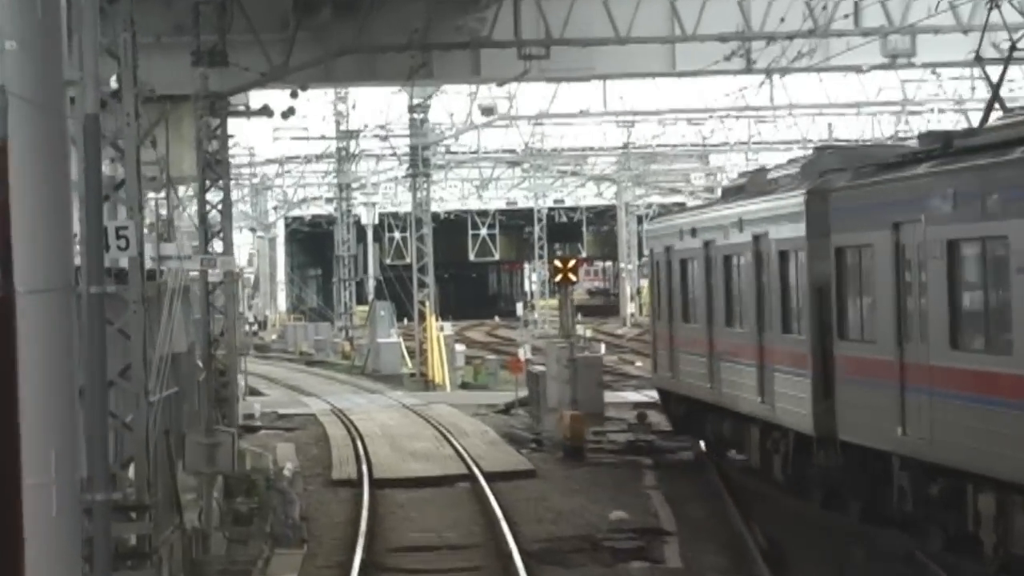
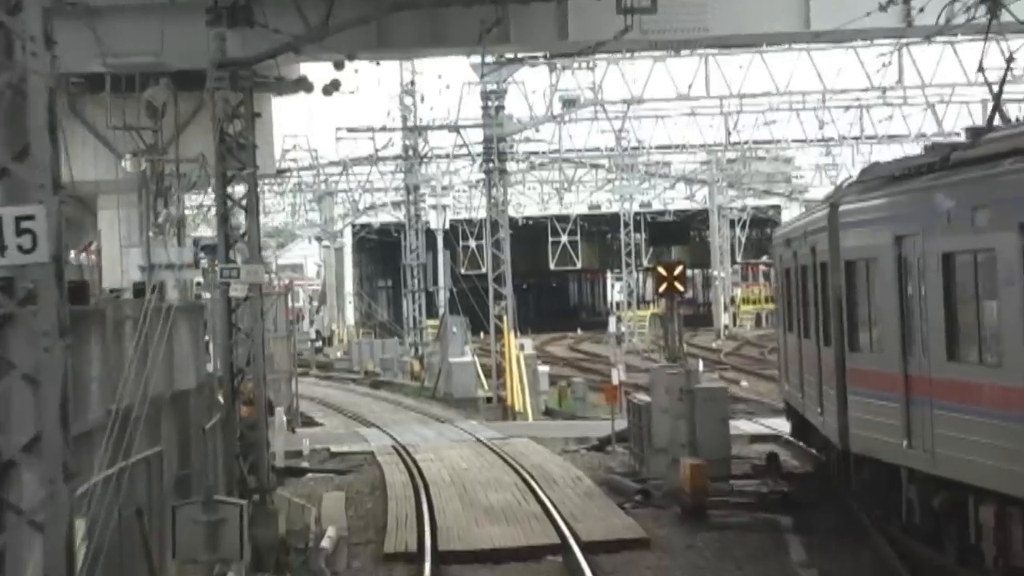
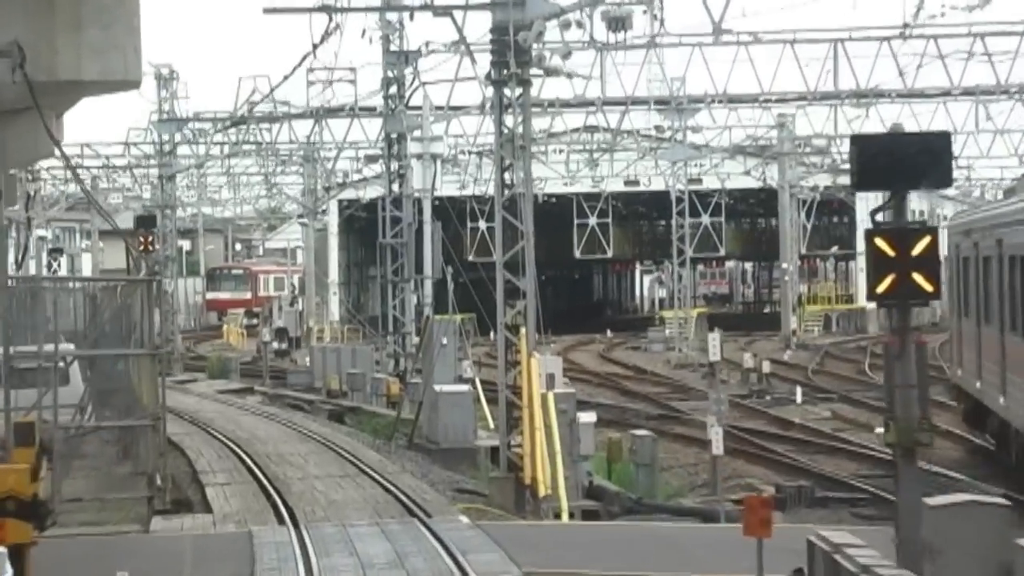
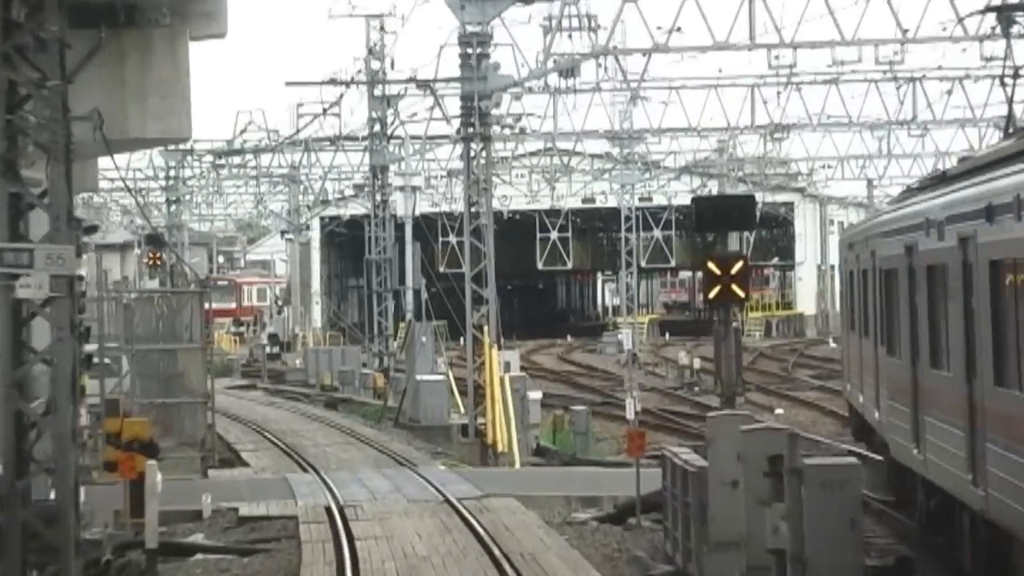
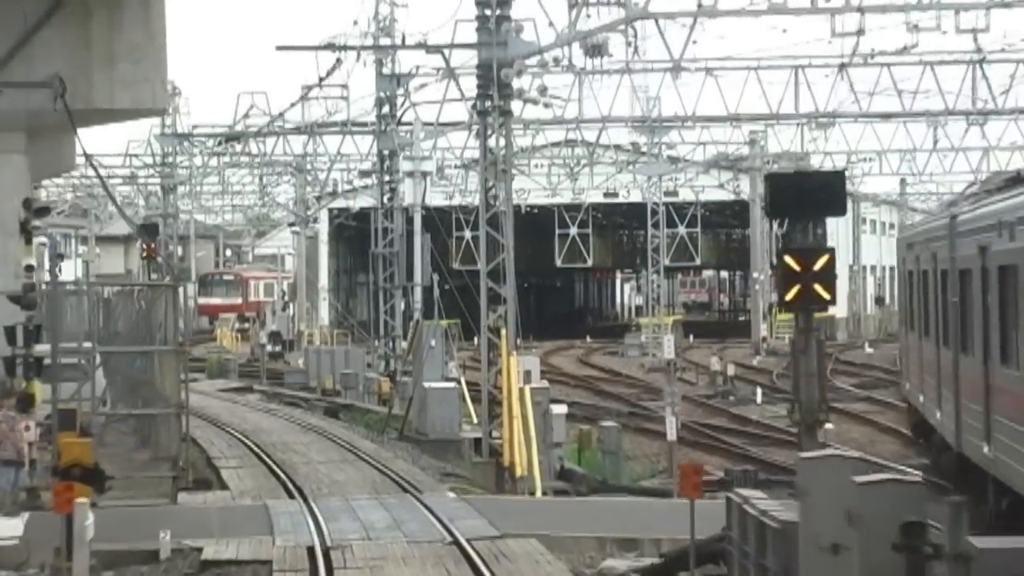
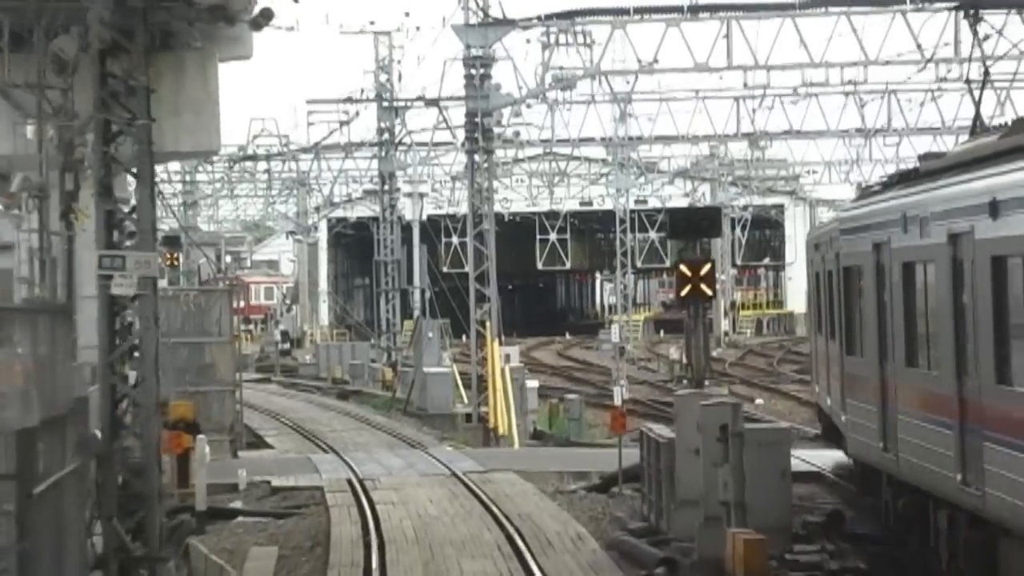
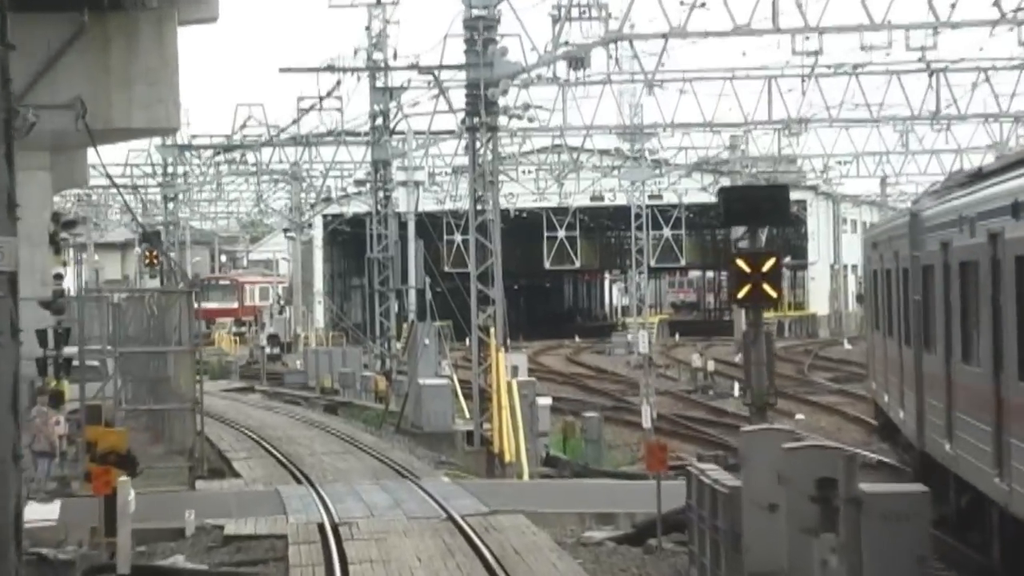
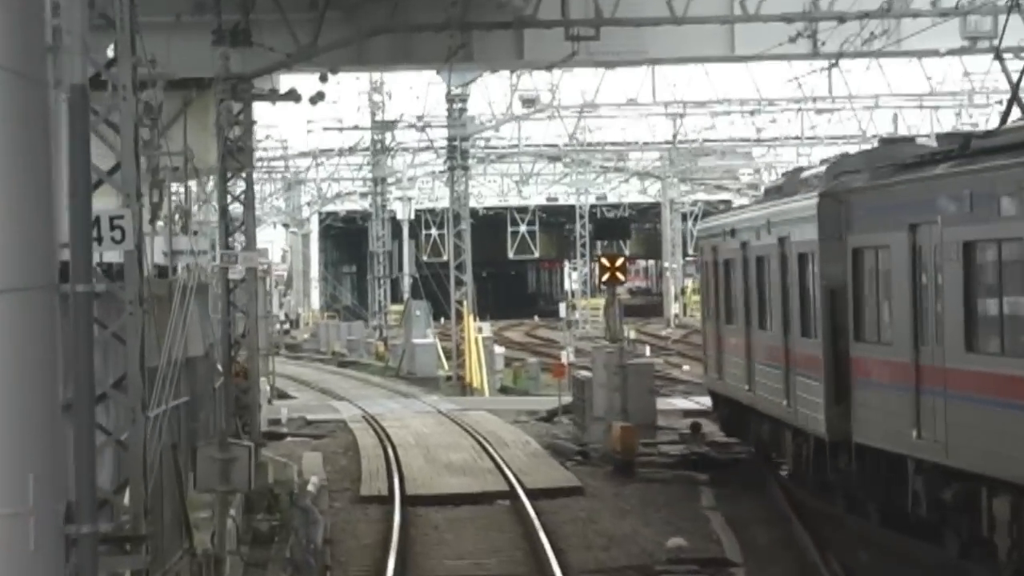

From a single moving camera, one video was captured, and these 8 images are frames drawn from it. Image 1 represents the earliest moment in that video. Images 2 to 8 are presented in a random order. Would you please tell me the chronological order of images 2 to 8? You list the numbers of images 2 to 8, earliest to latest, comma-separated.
8, 2, 6, 4, 7, 5, 3
